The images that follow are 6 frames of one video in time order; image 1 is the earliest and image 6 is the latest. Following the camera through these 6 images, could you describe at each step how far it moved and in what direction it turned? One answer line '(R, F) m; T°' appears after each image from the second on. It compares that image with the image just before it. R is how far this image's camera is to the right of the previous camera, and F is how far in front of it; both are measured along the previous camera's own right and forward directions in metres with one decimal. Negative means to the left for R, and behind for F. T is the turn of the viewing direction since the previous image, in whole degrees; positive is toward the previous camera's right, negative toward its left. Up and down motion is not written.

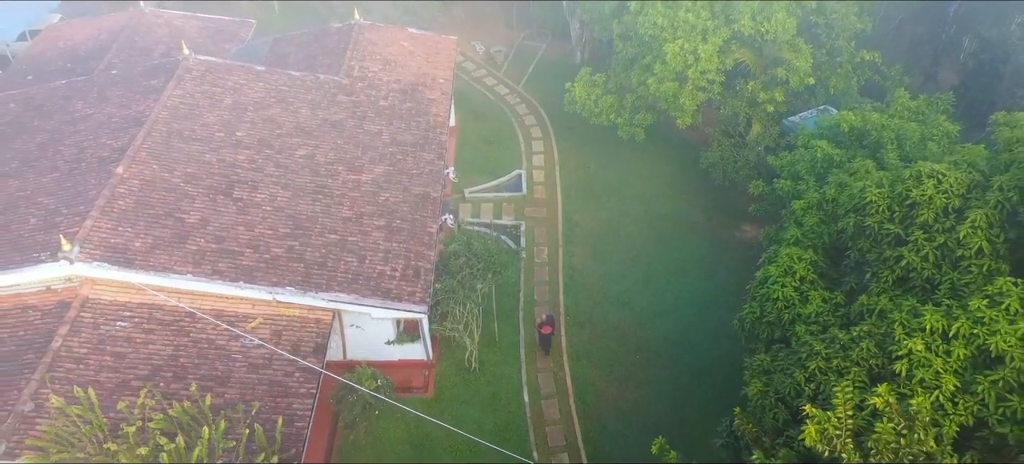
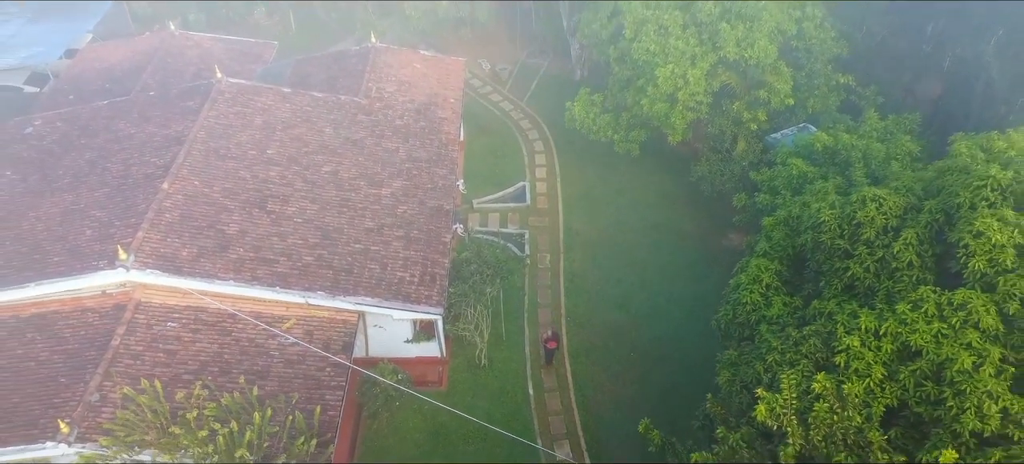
(-0.2, -1.6) m; 0°
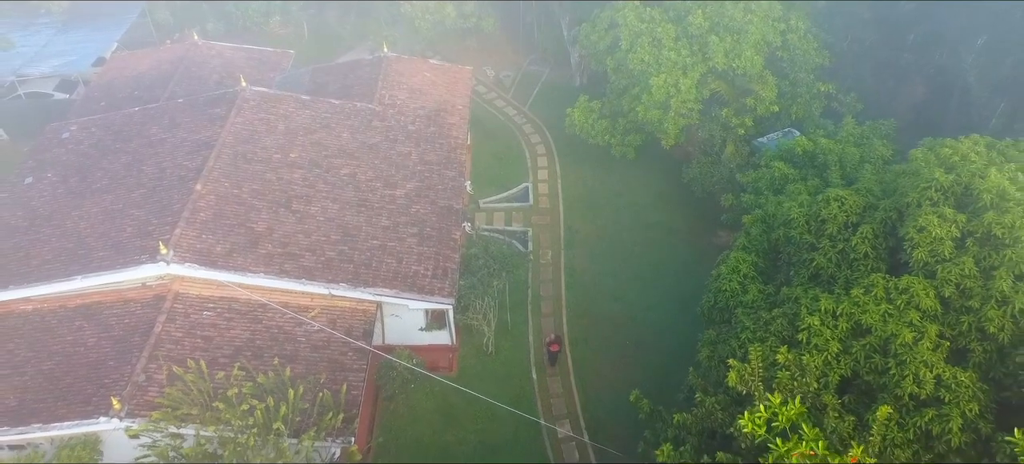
(-0.2, -1.5) m; 0°
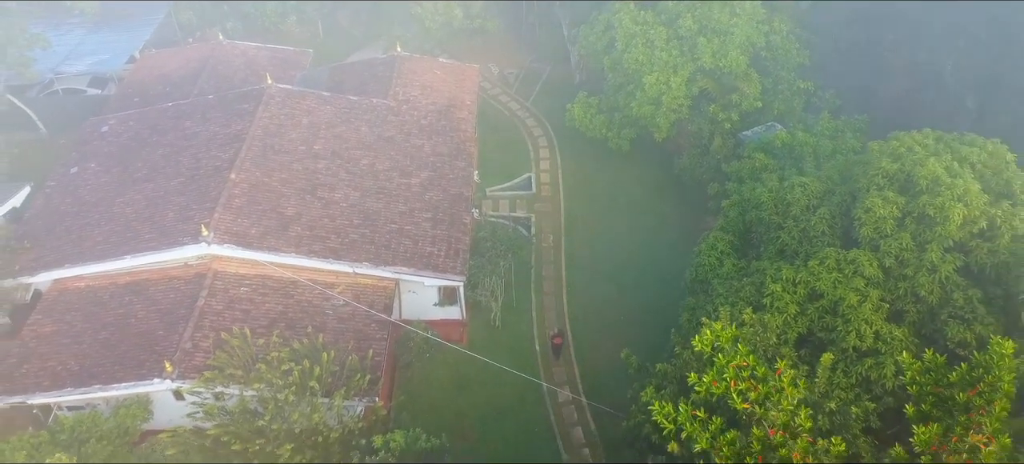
(-0.2, -1.9) m; 0°
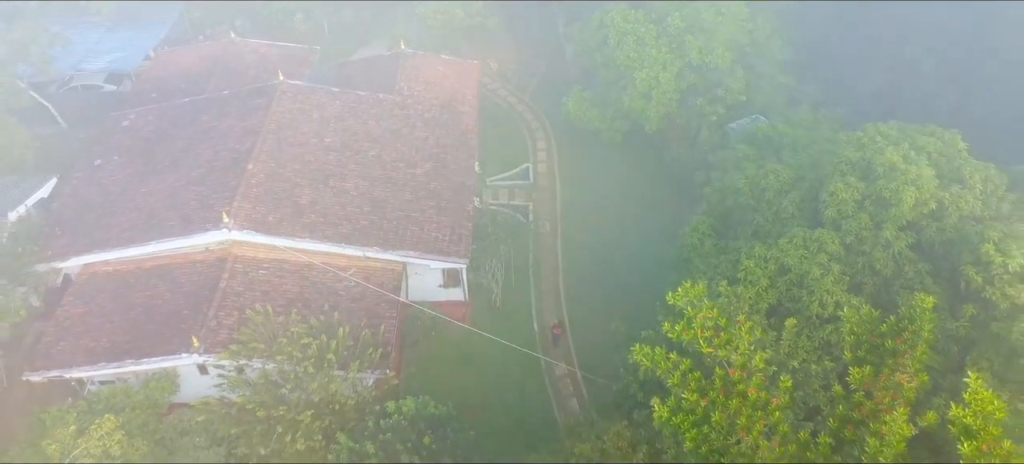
(-0.1, -1.4) m; 0°
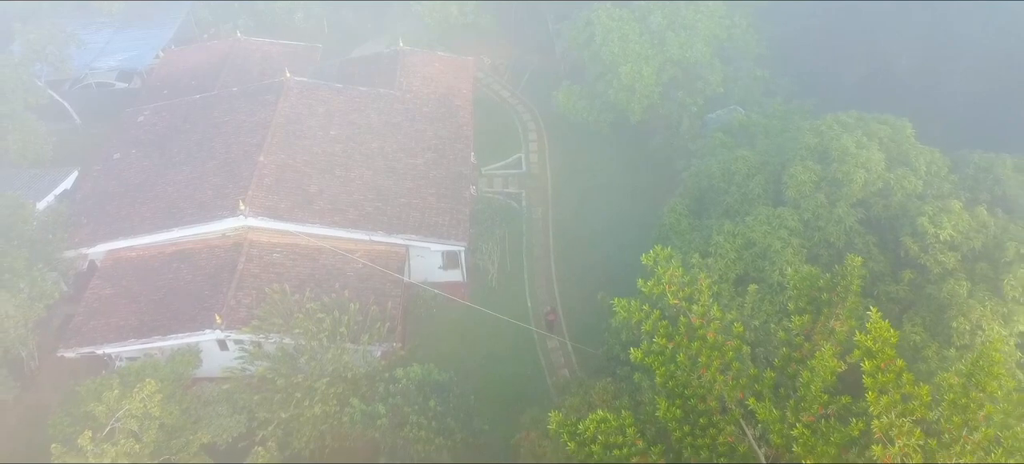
(-0.1, -1.6) m; +1°
